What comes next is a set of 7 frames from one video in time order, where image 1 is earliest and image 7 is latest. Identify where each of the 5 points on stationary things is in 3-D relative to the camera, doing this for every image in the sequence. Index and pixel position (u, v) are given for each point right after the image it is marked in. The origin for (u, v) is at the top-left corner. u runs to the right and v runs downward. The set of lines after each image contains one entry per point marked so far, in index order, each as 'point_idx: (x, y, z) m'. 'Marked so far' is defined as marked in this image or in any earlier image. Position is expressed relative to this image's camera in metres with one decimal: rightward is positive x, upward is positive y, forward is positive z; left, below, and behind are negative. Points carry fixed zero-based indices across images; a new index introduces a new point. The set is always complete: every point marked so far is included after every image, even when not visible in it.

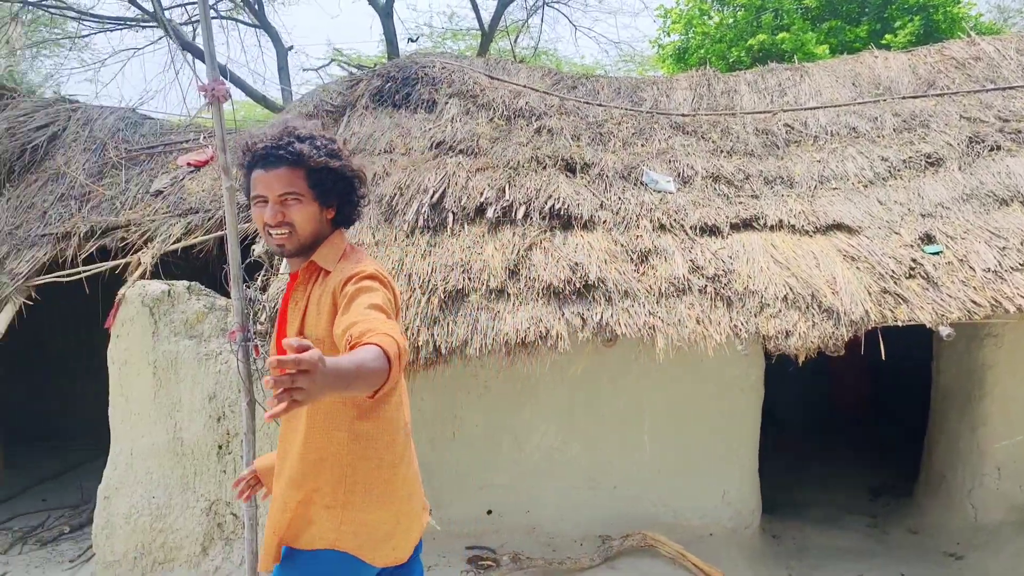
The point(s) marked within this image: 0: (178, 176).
0: (-2.1, +0.7, +5.2) m
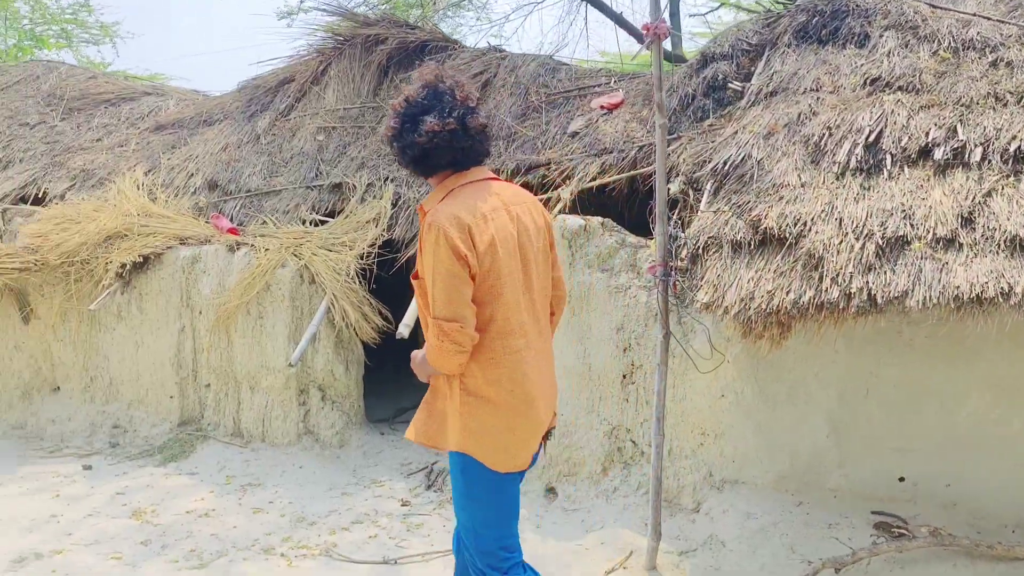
0: (+0.5, +1.1, +5.5) m
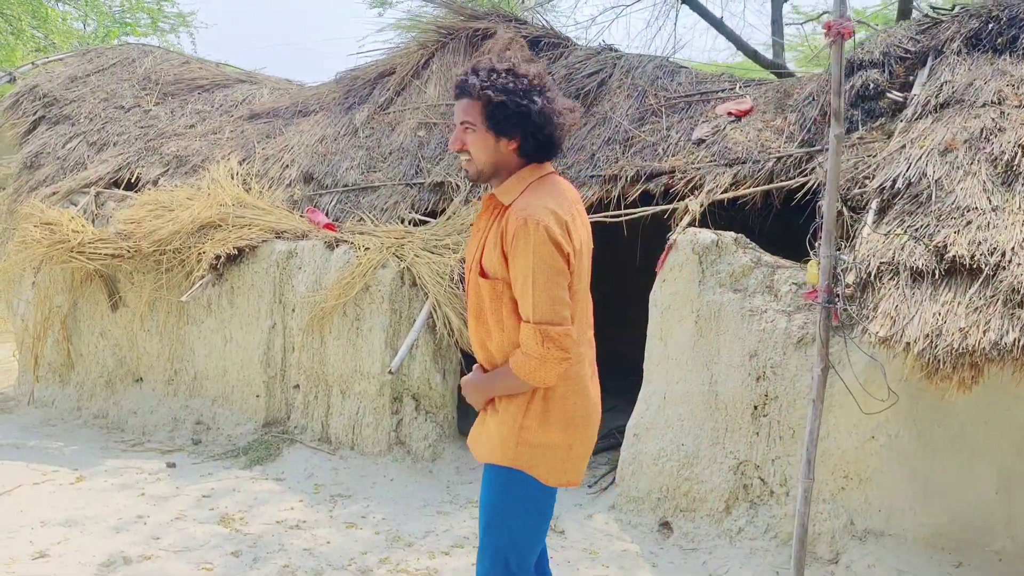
0: (+1.2, +1.0, +5.1) m
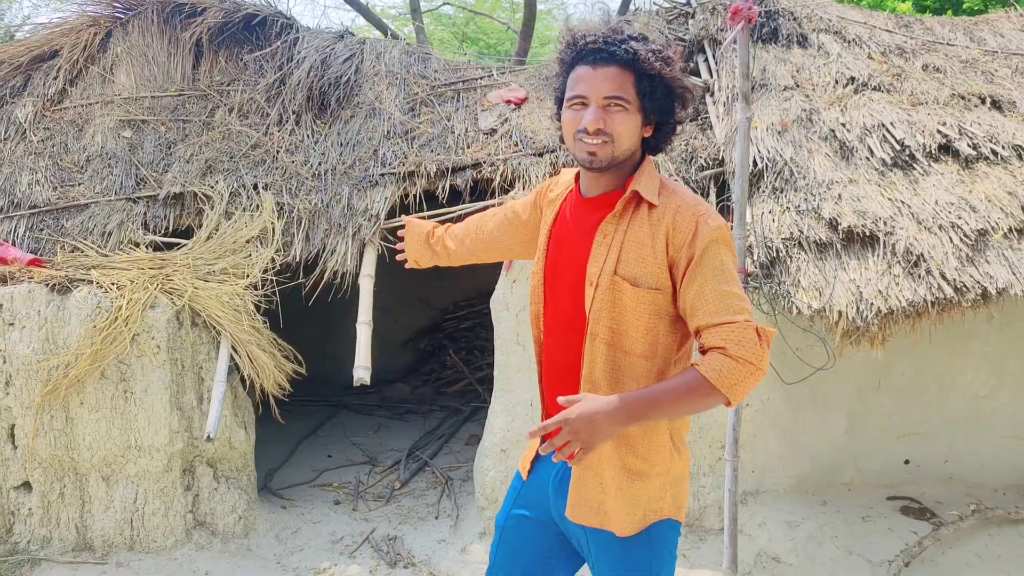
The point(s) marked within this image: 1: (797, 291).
0: (0.0, +1.0, +4.9) m
1: (+1.1, 0.0, +3.4) m
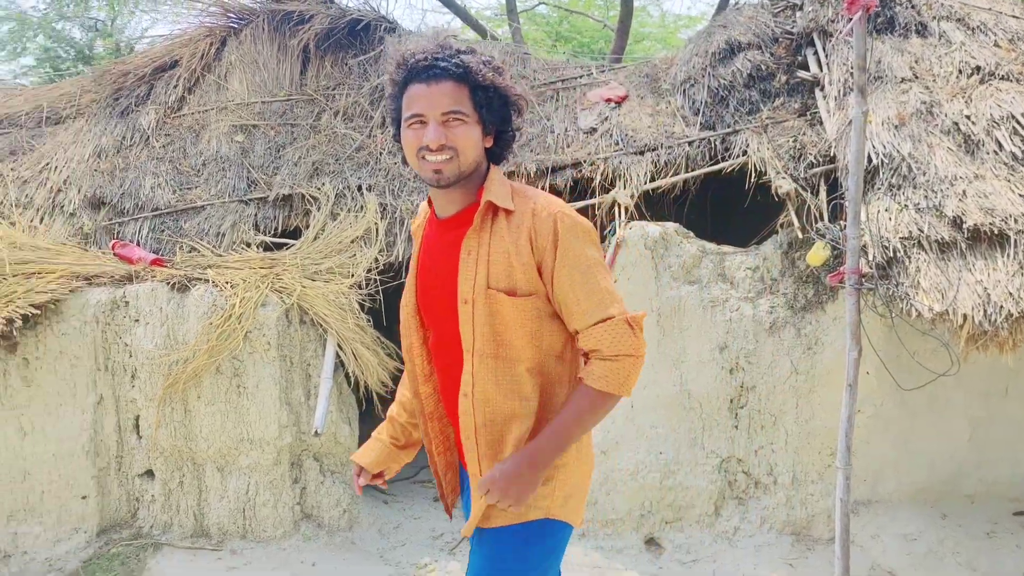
0: (+0.5, +1.0, +4.9) m
1: (+1.6, 0.0, +3.2) m
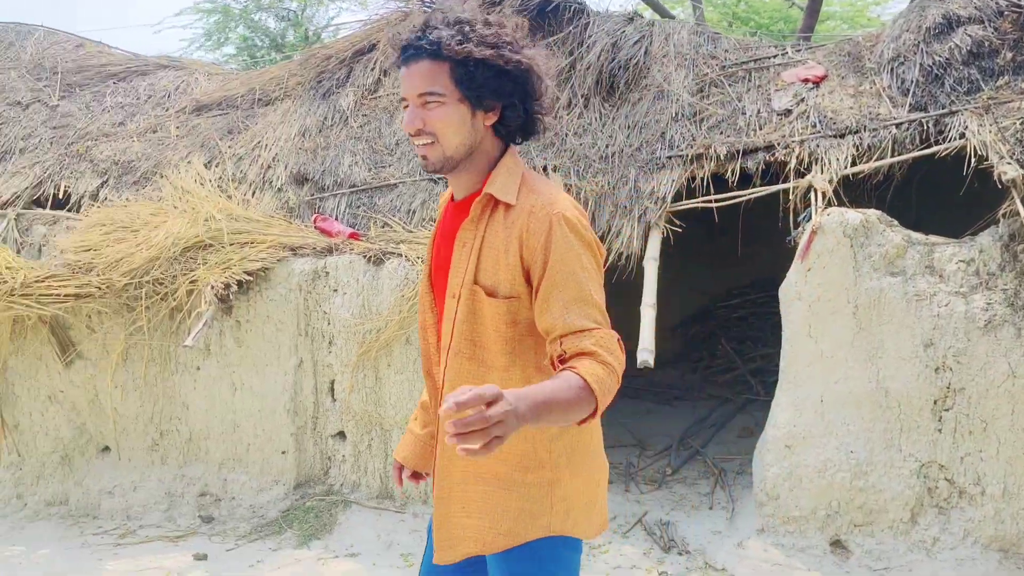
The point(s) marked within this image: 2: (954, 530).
0: (+1.6, +1.1, +4.7) m
1: (+2.3, 0.0, +2.9) m
2: (+2.0, -1.1, +3.8) m
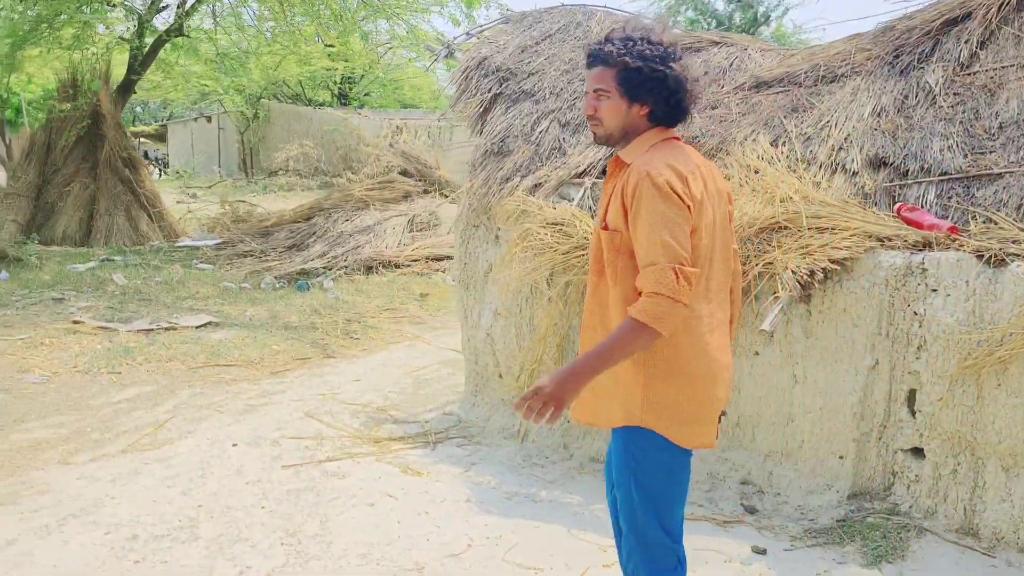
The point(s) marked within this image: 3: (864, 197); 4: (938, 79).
0: (+4.4, +0.8, +2.9) m
1: (+4.1, -0.4, +1.1) m
2: (+4.1, -1.4, +2.1) m
3: (+1.9, +0.5, +4.7) m
4: (+2.5, +1.2, +4.9) m
